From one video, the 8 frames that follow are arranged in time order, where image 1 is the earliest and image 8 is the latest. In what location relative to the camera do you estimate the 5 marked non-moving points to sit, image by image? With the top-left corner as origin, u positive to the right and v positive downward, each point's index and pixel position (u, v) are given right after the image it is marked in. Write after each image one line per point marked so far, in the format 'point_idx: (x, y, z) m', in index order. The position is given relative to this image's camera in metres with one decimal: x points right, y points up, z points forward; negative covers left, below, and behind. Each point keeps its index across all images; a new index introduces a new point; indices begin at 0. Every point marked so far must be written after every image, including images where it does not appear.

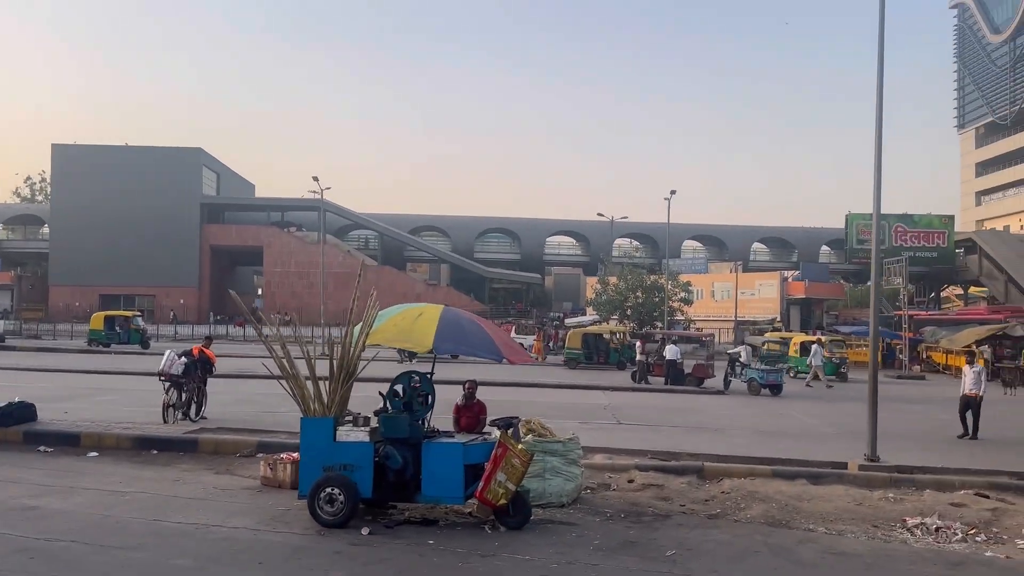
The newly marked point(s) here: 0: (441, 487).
0: (-0.7, -1.9, +8.0) m
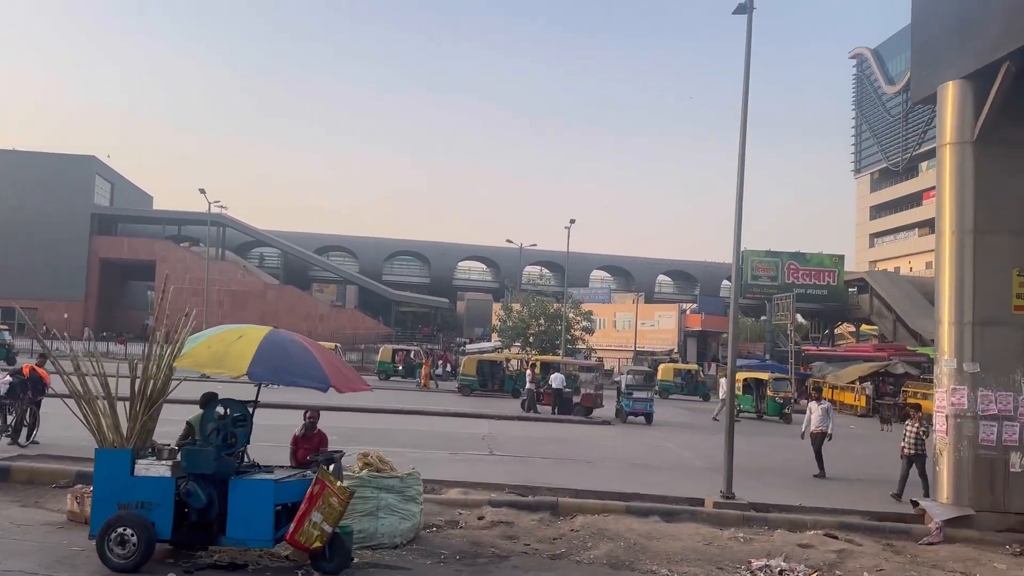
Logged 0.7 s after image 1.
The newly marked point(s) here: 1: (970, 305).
0: (-2.3, -2.1, +7.3) m
1: (+5.8, -0.2, +10.6) m
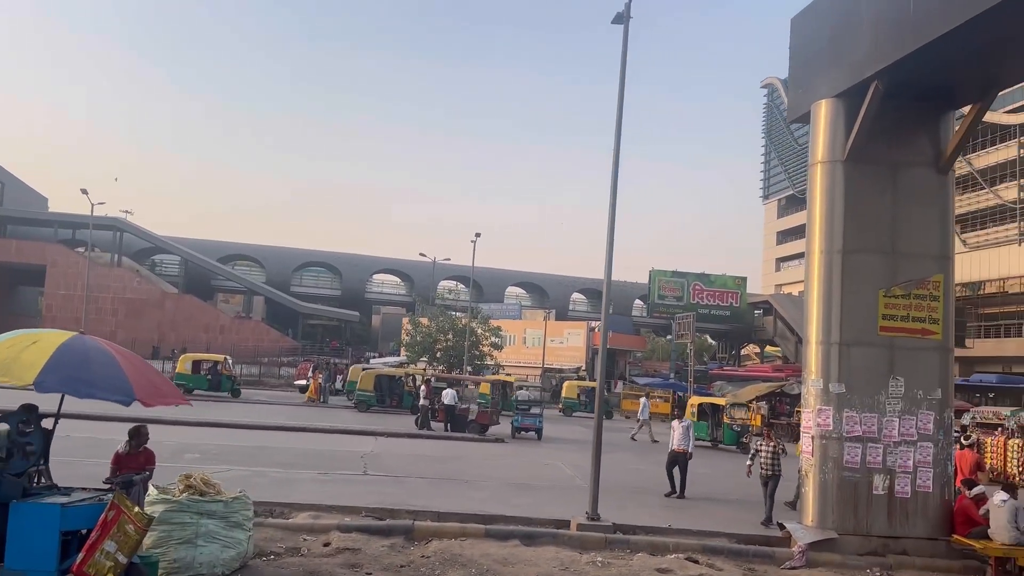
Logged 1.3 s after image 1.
0: (-3.7, -2.1, +6.4) m
1: (+4.1, -0.5, +10.5) m
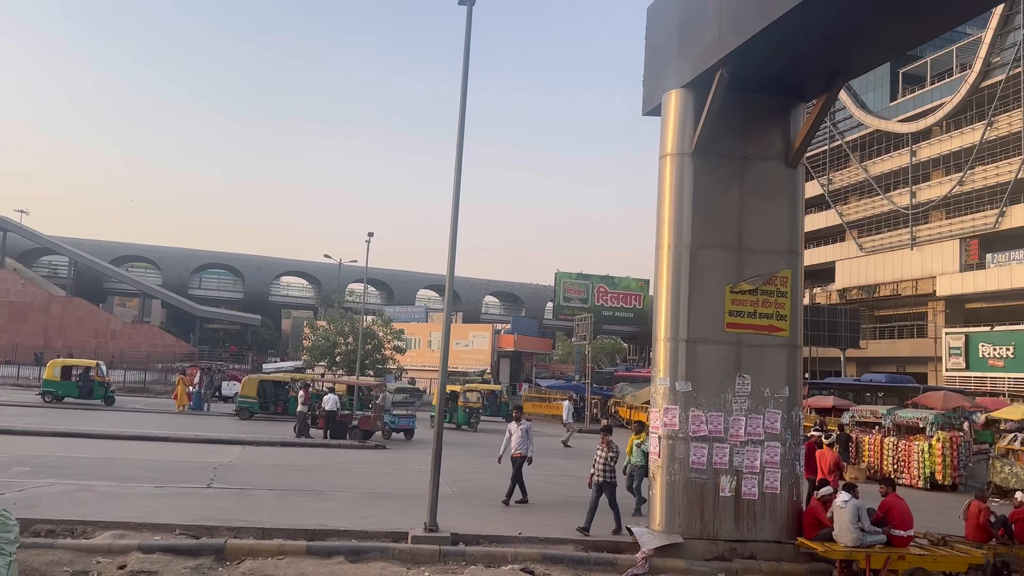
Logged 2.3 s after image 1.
0: (-5.3, -2.0, +5.4) m
1: (+2.1, -0.4, +10.2) m
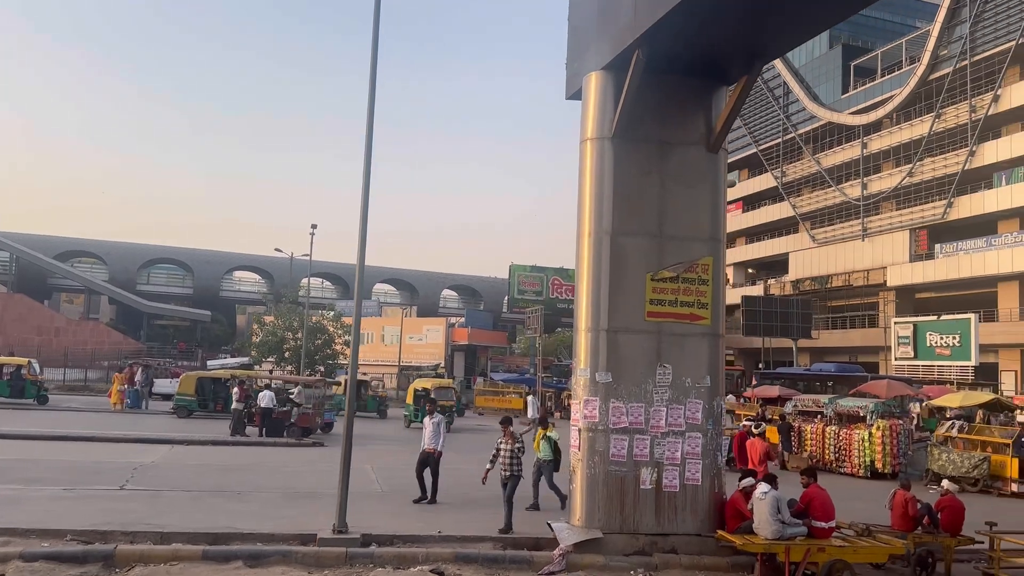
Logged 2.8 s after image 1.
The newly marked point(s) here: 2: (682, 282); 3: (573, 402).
0: (-6.1, -1.9, +4.8) m
1: (+1.1, -0.3, +9.9) m
2: (+2.0, +0.1, +10.1) m
3: (+0.7, -1.4, +10.1) m
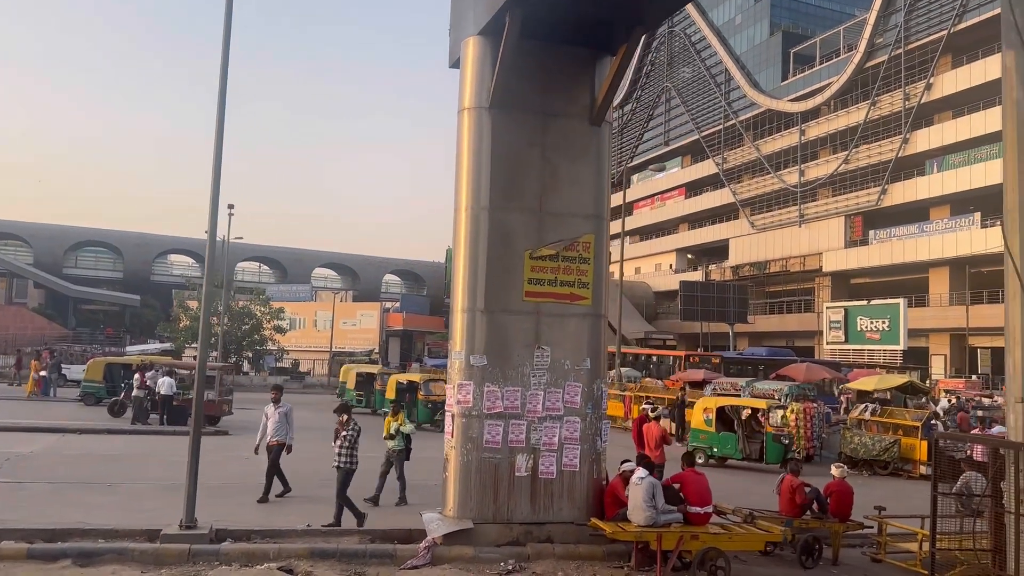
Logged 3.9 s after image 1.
0: (-7.2, -1.8, +3.9) m
1: (-0.4, 0.0, +9.4) m
2: (+0.6, +0.3, +9.6) m
3: (-0.7, -1.1, +9.6) m
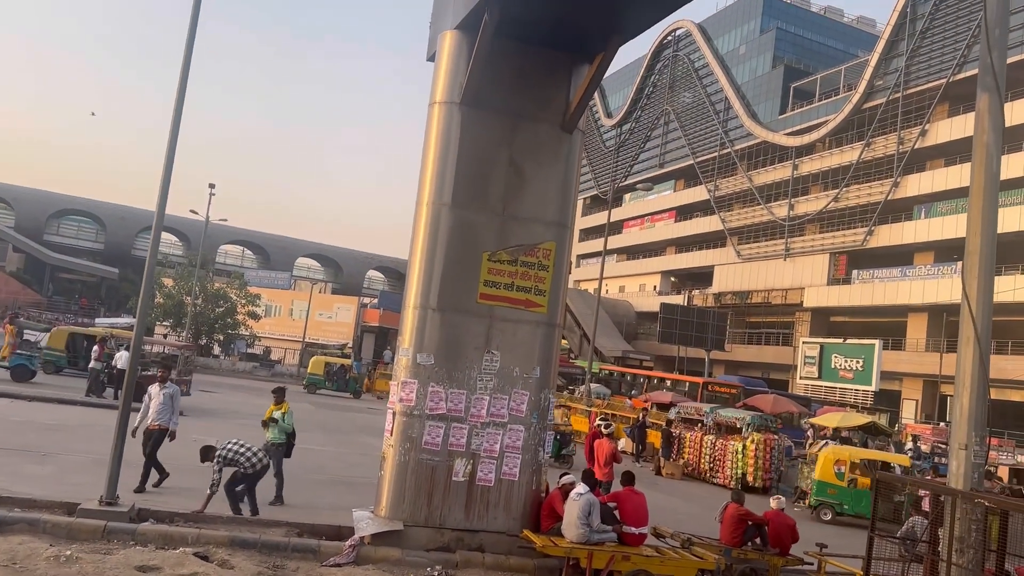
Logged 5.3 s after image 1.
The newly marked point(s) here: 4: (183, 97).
0: (-7.8, -1.1, +3.6) m
1: (-0.9, 0.0, +9.2) m
2: (+0.1, +0.3, +9.5) m
3: (-1.3, -1.1, +9.4) m
4: (-4.1, +2.3, +10.4) m
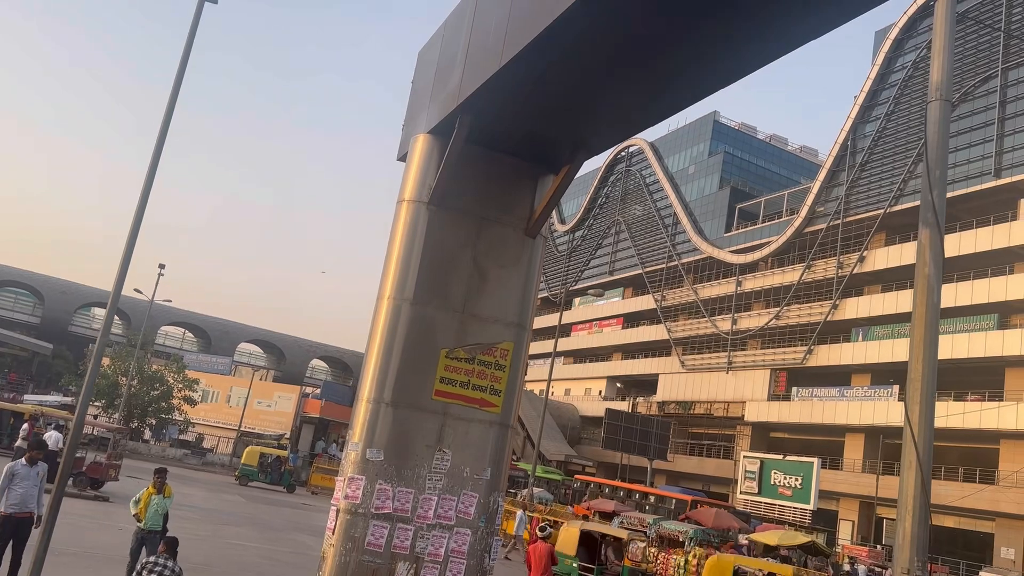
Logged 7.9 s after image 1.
0: (-7.9, -1.0, +3.1) m
1: (-1.3, -1.0, +9.1) m
2: (-0.4, -0.9, +9.5) m
3: (-1.9, -2.1, +9.2) m
4: (-4.5, +1.3, +10.4) m
